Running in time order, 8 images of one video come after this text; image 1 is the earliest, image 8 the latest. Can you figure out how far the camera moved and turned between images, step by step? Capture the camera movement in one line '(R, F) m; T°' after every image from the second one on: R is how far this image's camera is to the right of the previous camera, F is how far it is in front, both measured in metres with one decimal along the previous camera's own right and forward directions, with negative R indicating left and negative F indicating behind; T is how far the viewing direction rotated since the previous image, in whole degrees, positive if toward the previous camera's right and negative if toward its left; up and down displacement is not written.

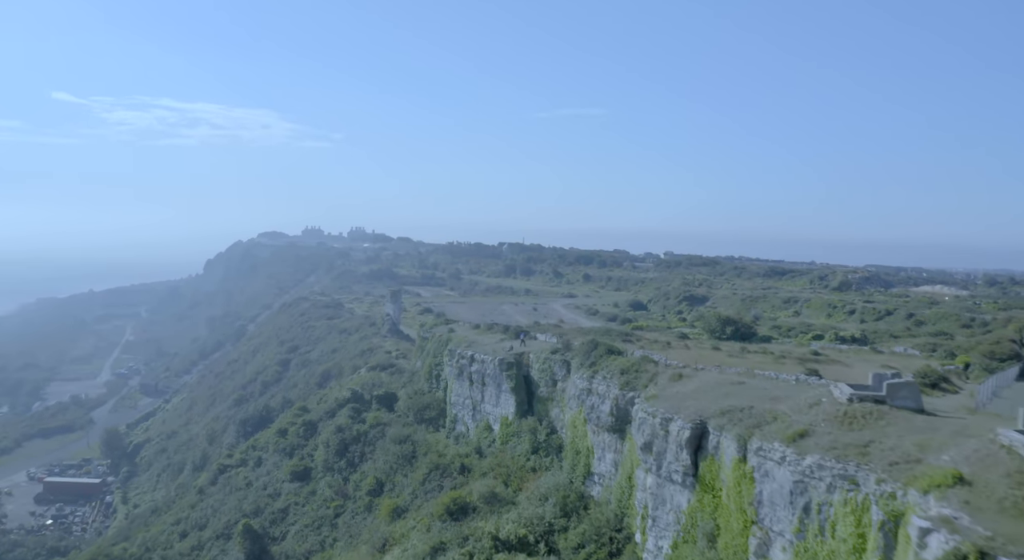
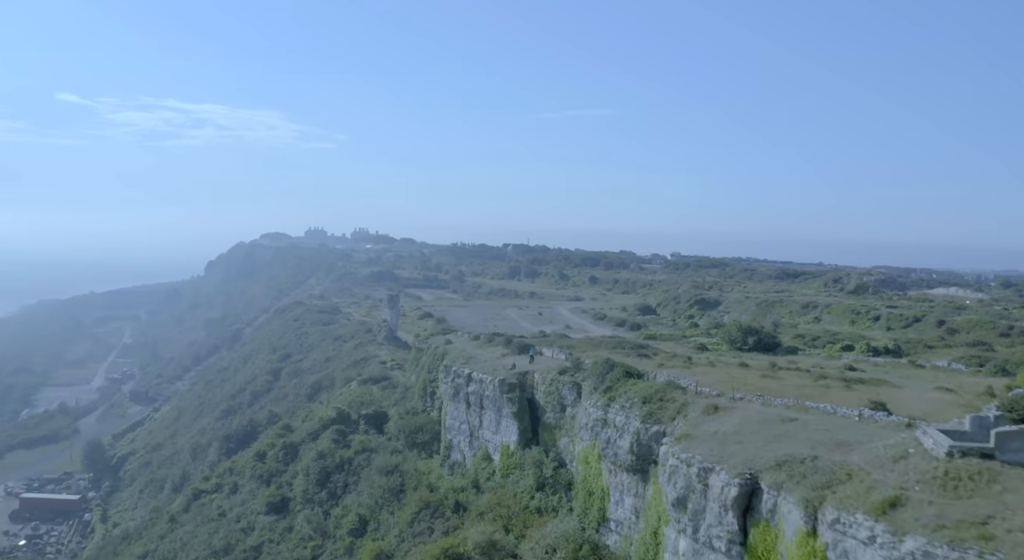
(+0.1, +4.5) m; 0°
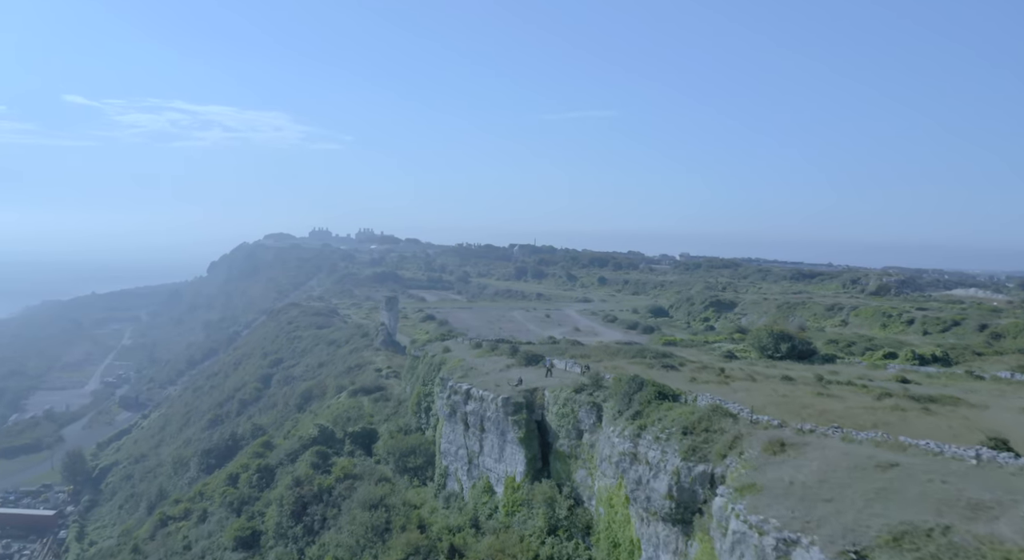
(0.0, +5.0) m; 0°
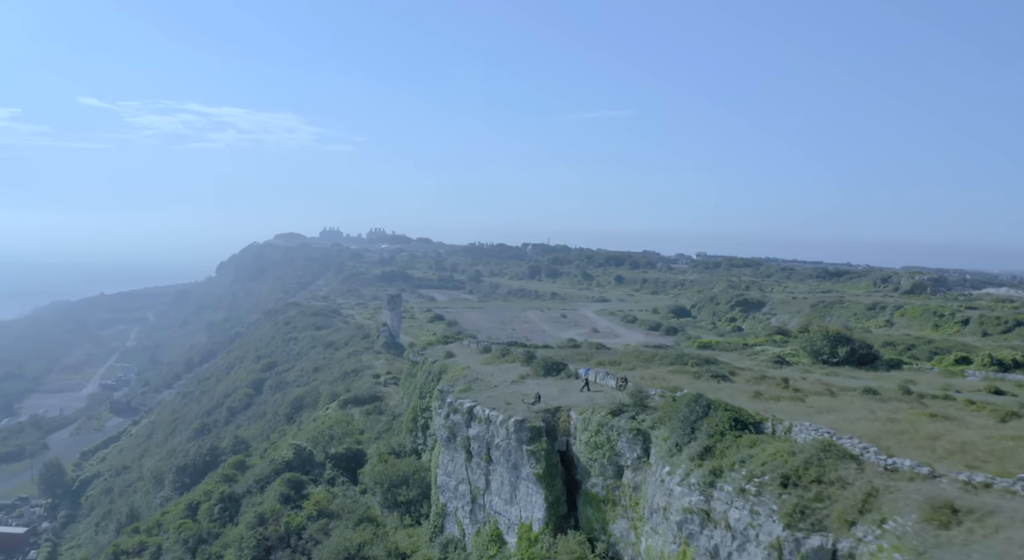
(-0.1, +6.3) m; -1°
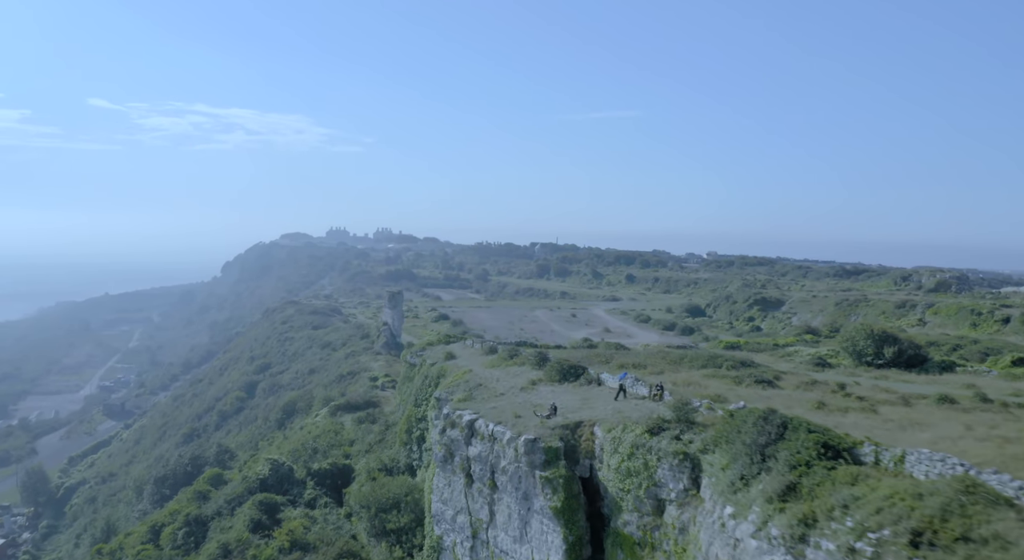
(0.0, +4.0) m; -1°
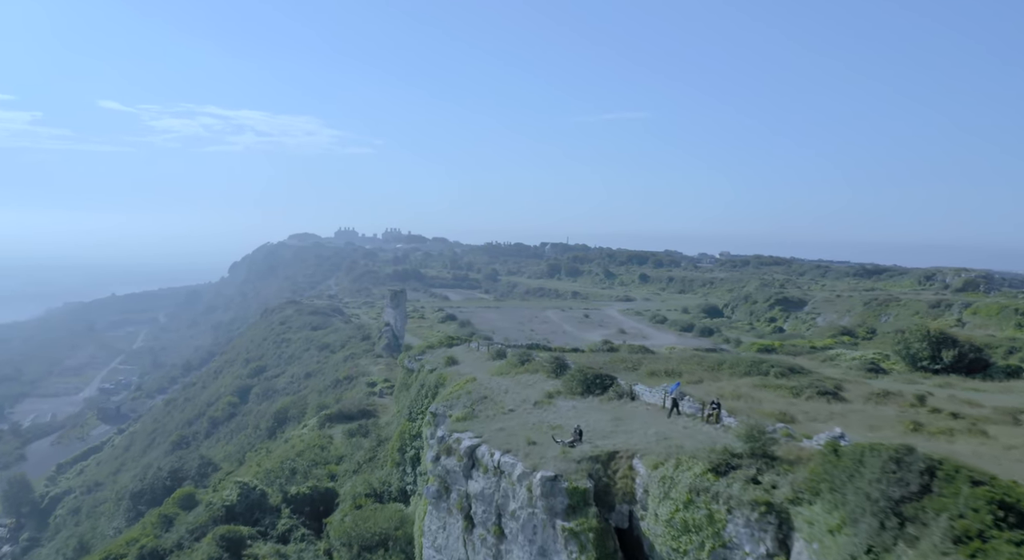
(0.0, +4.0) m; -1°
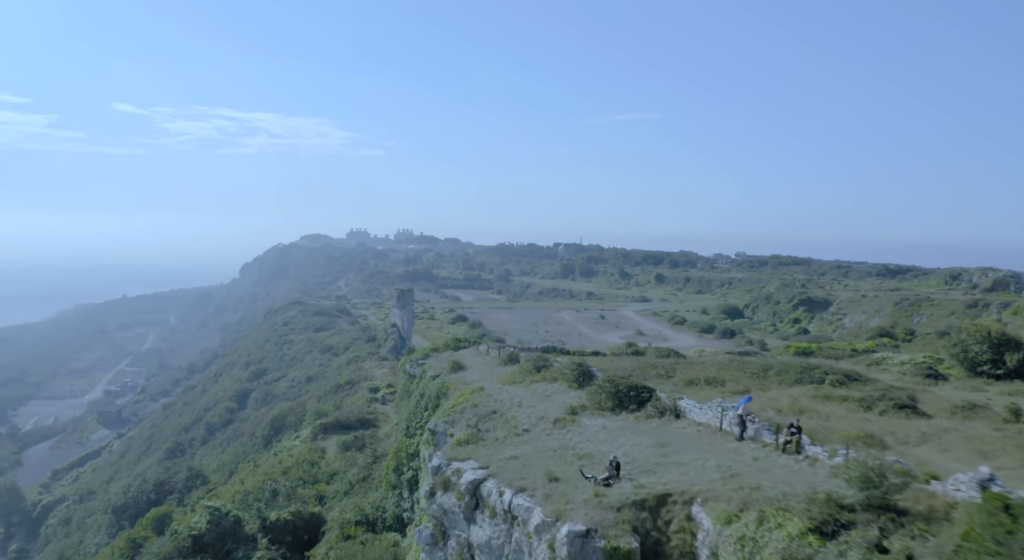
(0.0, +3.2) m; -1°
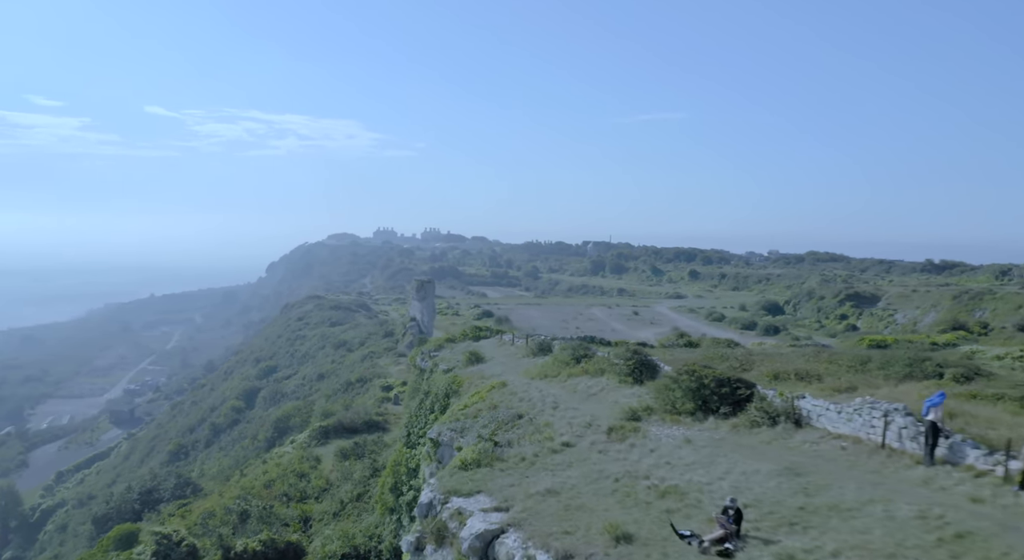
(-0.1, +4.5) m; -2°
